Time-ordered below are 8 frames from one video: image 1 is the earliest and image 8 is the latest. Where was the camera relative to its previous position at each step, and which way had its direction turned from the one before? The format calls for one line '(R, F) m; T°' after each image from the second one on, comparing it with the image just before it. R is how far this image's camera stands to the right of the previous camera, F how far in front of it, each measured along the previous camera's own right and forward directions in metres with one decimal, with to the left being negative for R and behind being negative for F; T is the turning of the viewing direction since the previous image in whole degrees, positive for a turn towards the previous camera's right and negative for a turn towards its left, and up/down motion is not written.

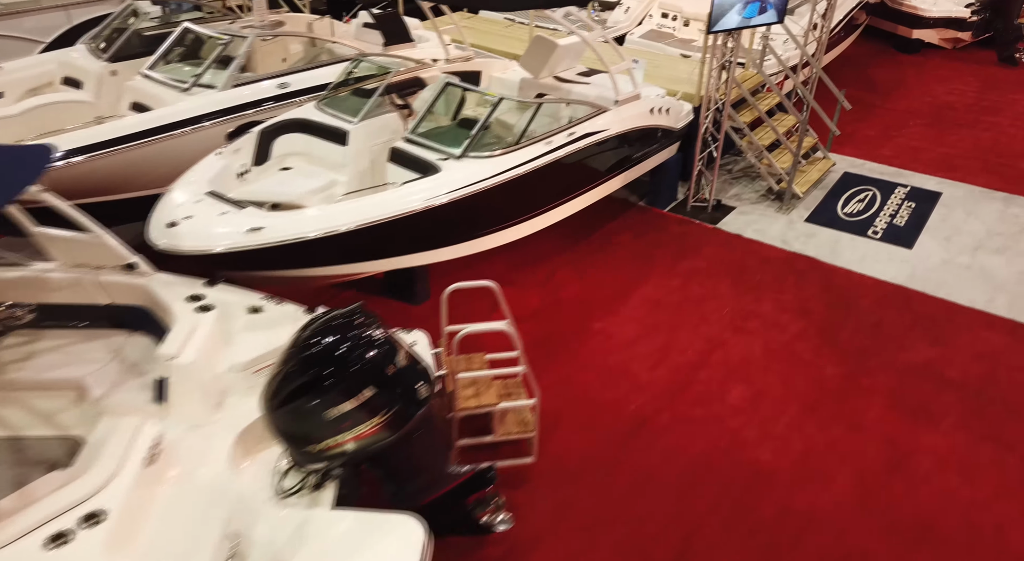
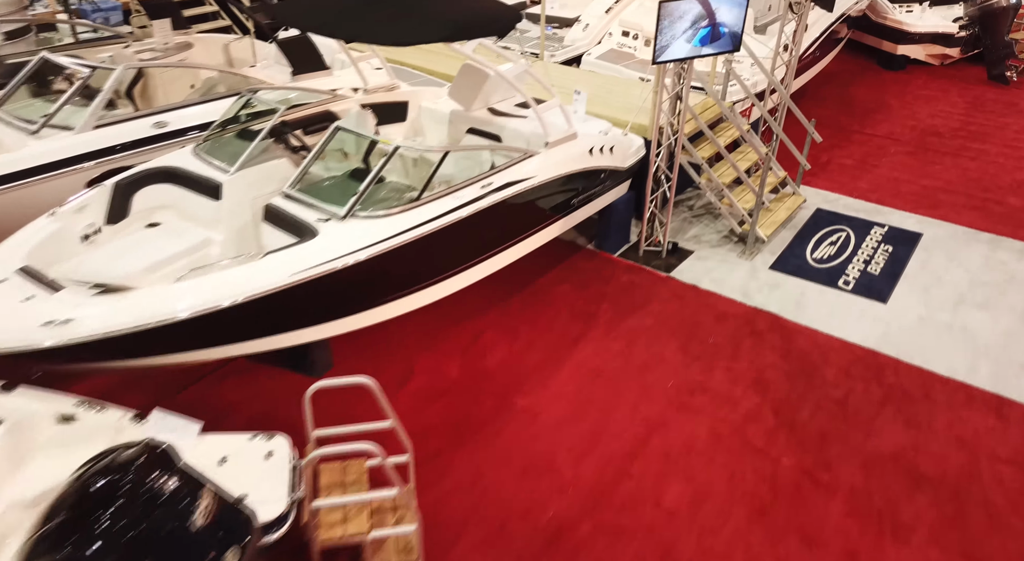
(+0.4, +0.5) m; 0°
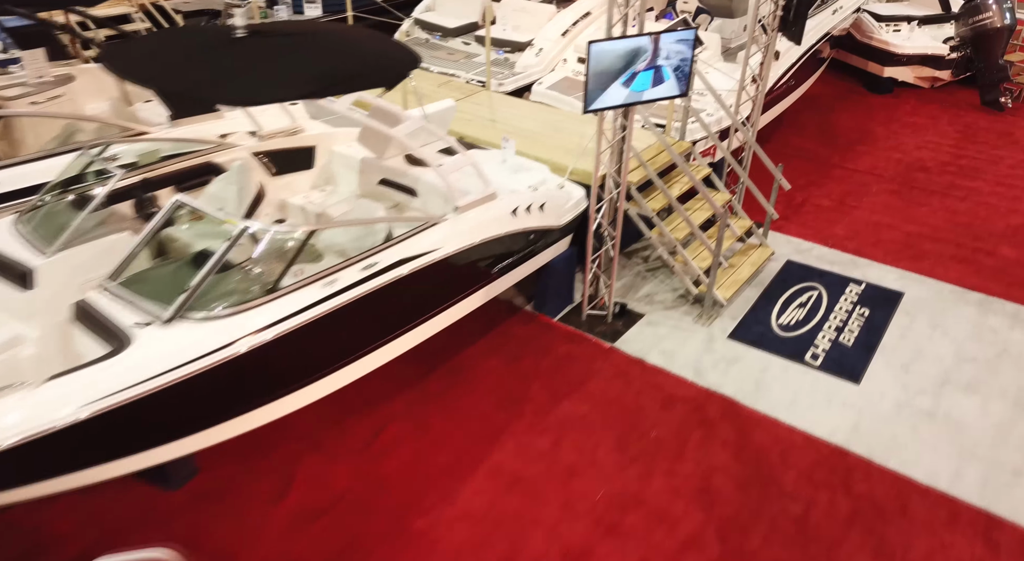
(+0.4, +0.5) m; 0°
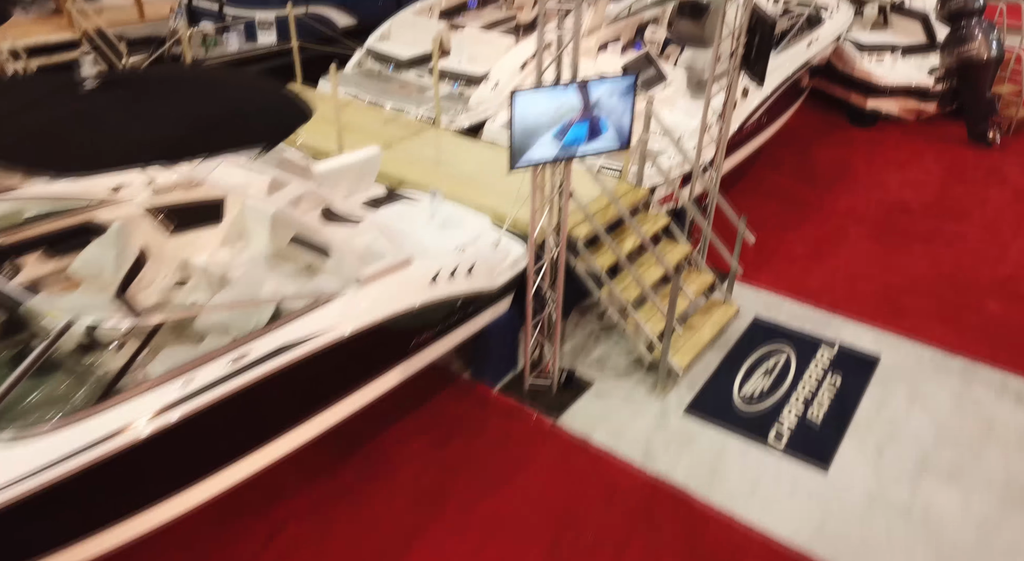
(+0.3, +0.3) m; 0°
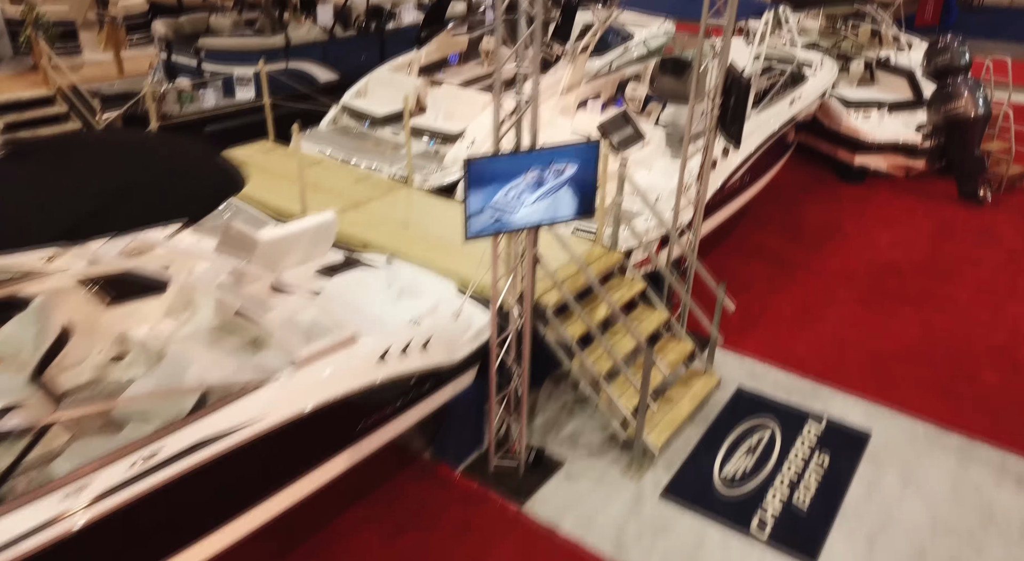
(+0.2, +0.2) m; 0°
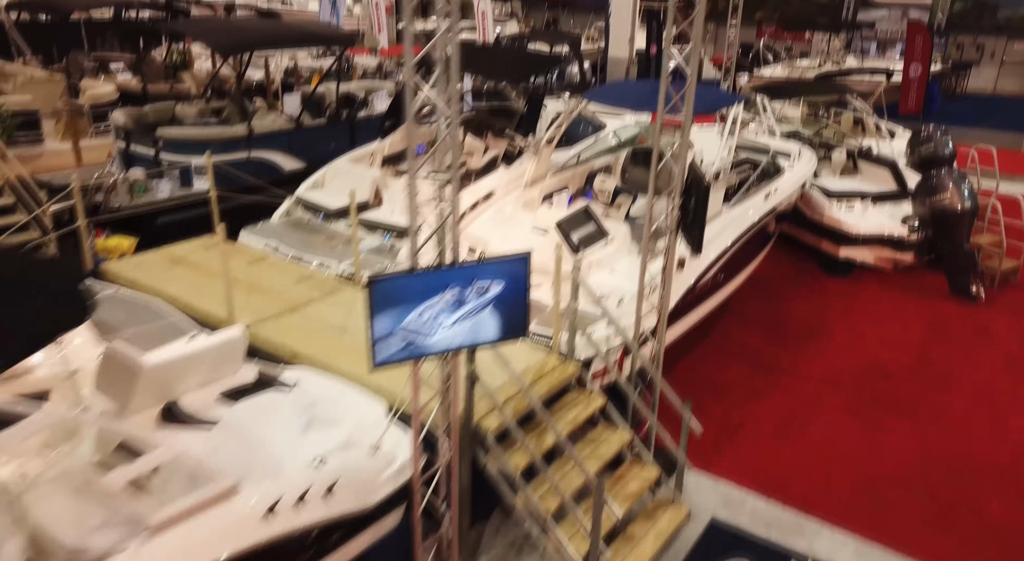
(+0.3, +0.3) m; 0°
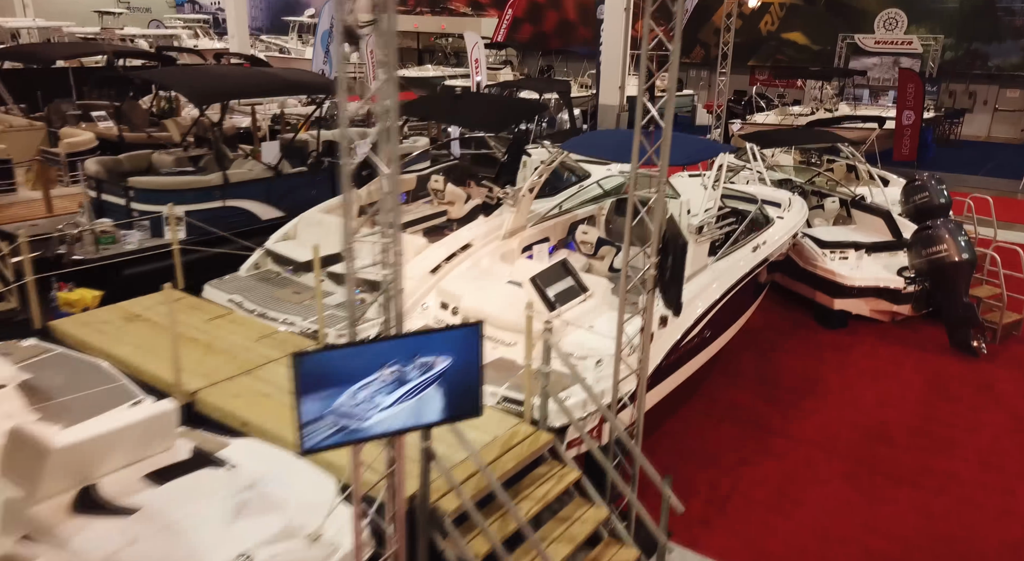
(+0.1, +0.2) m; 0°
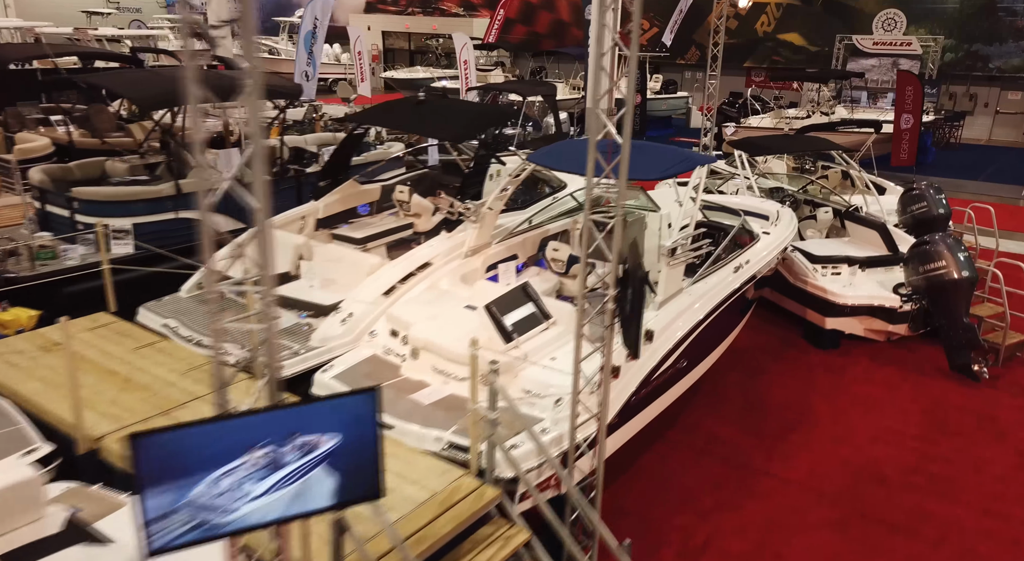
(+0.2, +0.3) m; 0°
